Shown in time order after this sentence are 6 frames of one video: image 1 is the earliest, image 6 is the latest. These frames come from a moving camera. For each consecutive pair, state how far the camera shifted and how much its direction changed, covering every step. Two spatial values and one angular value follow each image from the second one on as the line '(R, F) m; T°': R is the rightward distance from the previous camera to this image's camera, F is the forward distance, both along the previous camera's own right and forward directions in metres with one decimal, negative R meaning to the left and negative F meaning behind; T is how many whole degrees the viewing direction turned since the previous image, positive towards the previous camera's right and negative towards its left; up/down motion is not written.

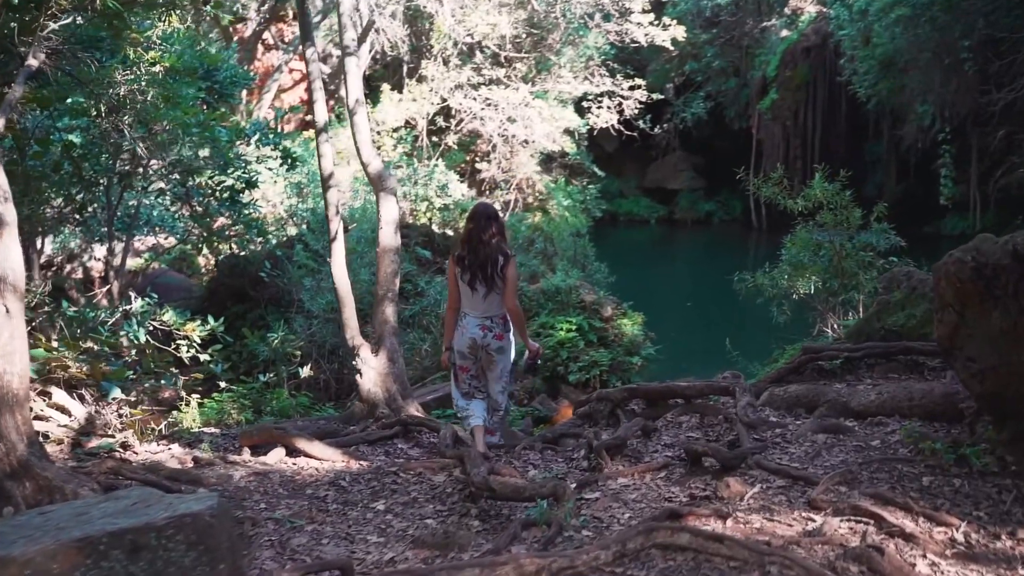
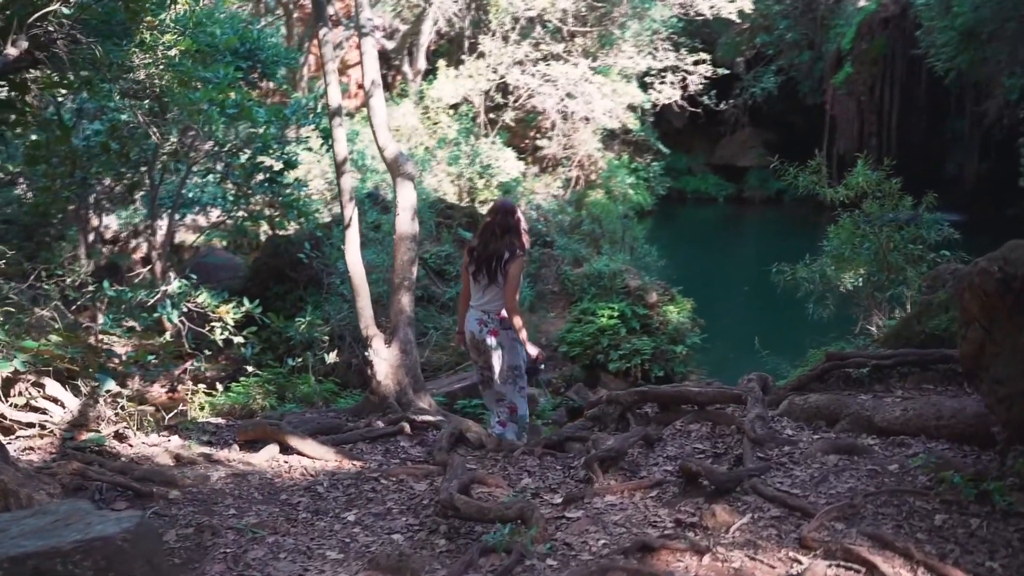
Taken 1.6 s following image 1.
(+0.4, +0.3) m; -5°
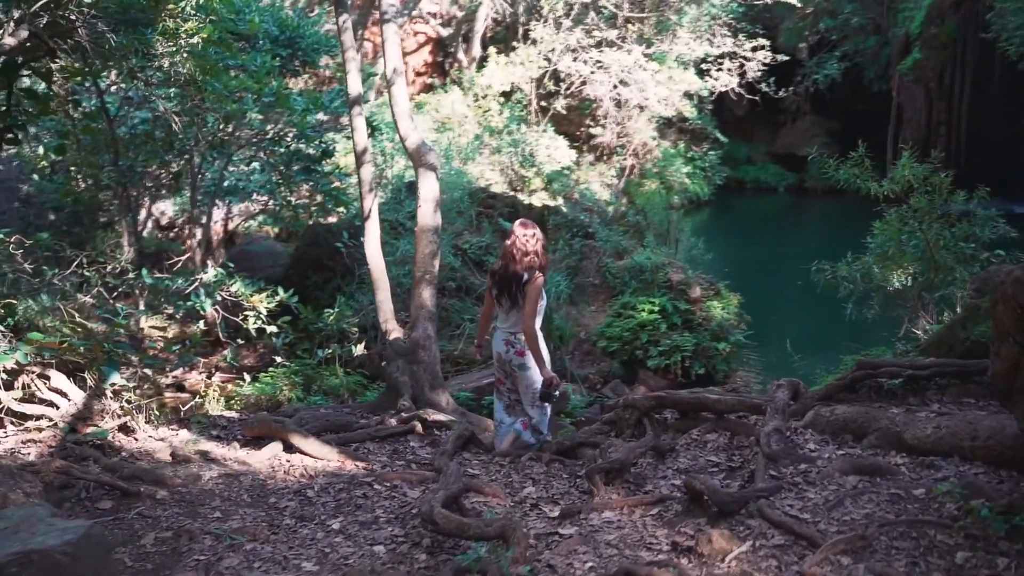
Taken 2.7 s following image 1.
(+0.3, +0.3) m; -4°
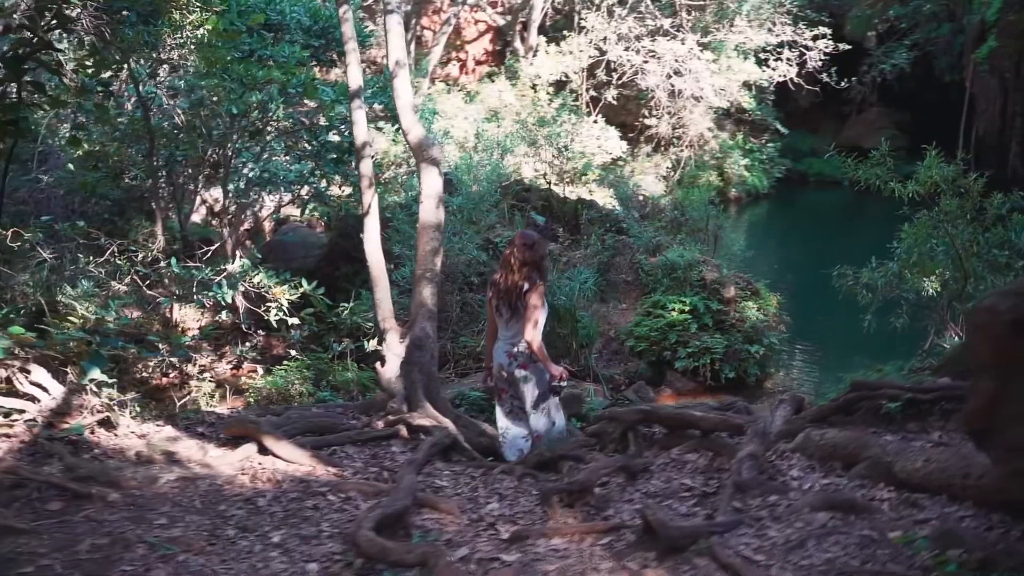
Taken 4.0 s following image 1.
(+0.5, +0.3) m; -4°
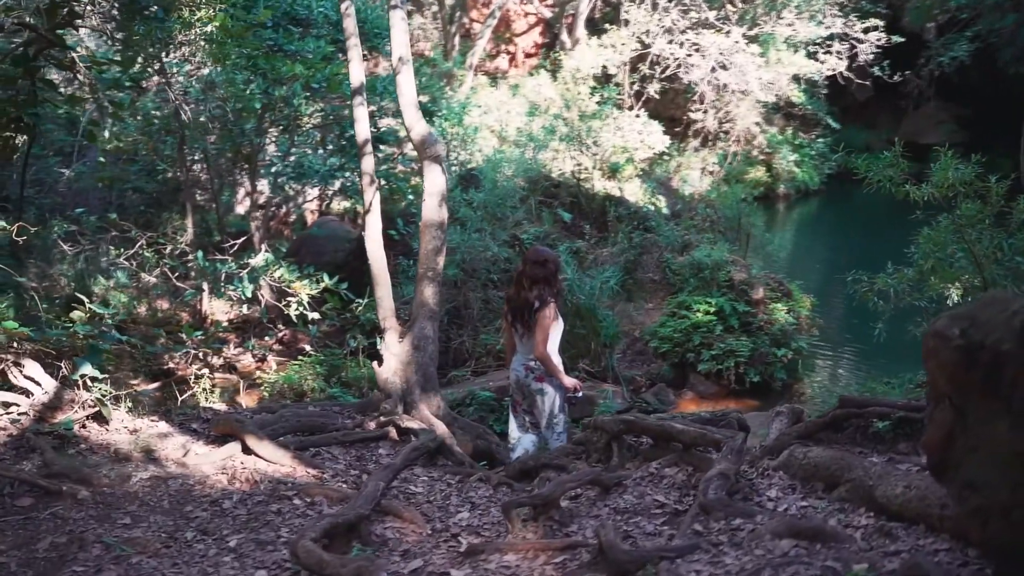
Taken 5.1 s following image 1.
(+0.4, +0.1) m; -4°
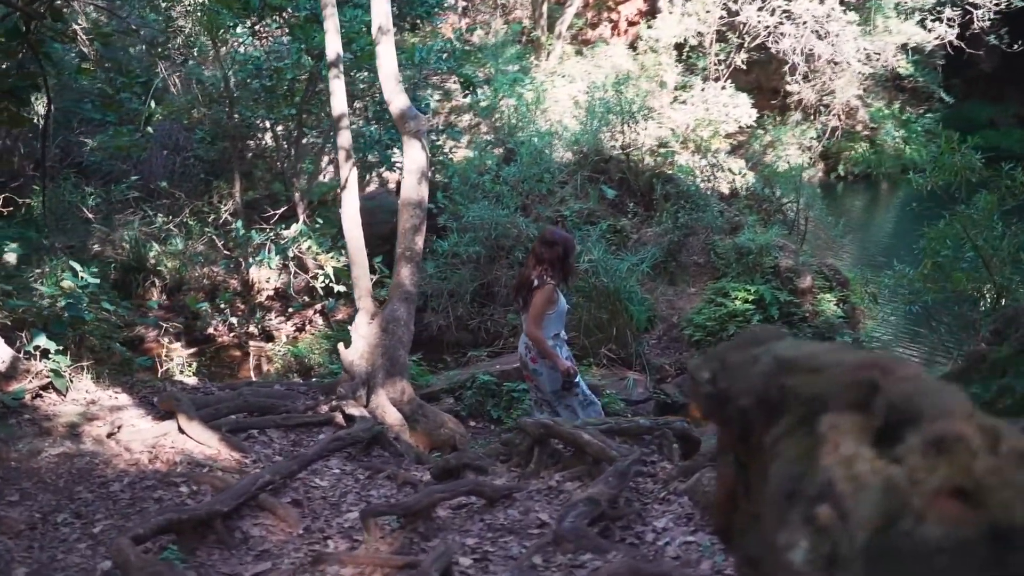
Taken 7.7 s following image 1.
(+1.0, +0.4) m; -8°
